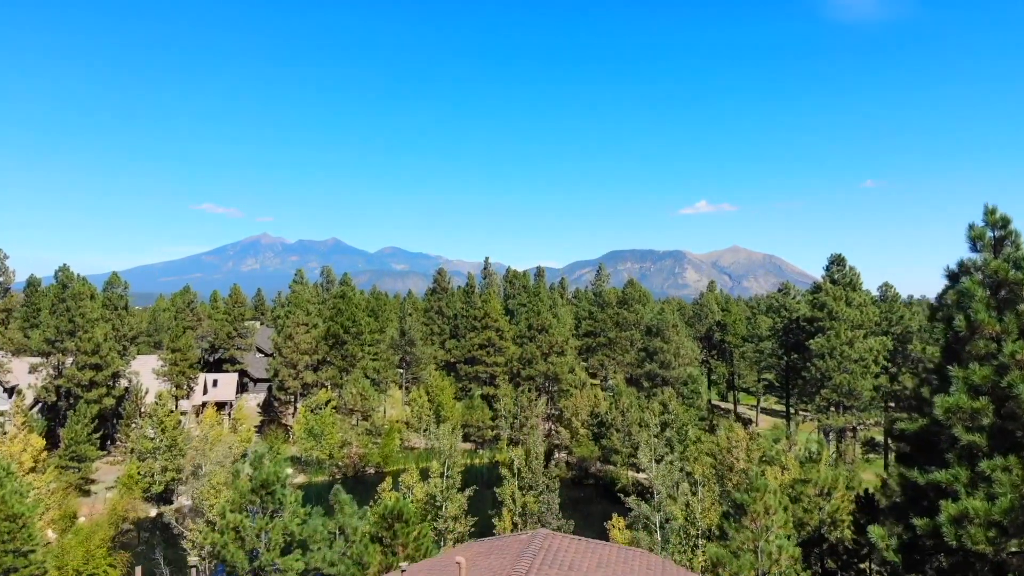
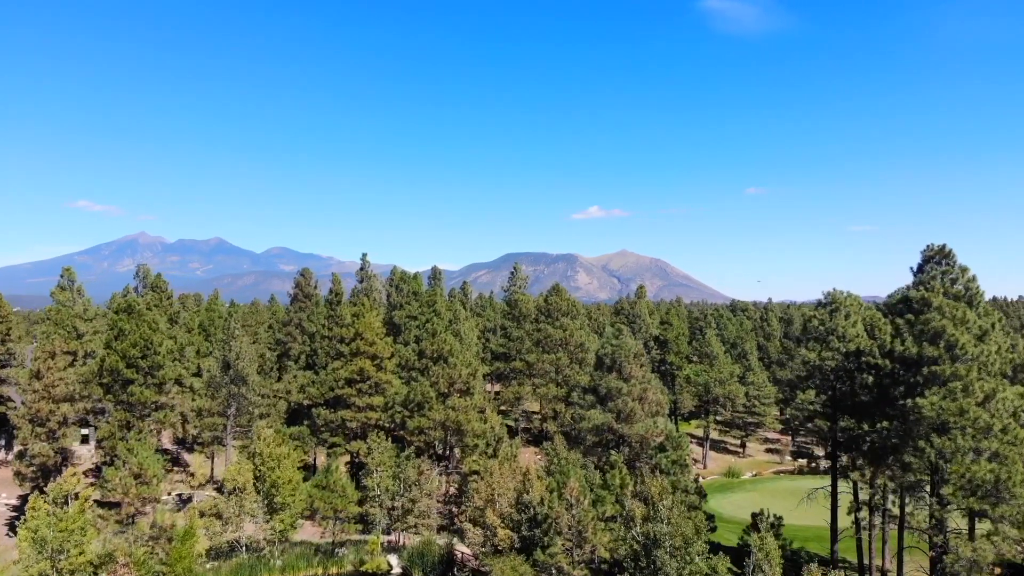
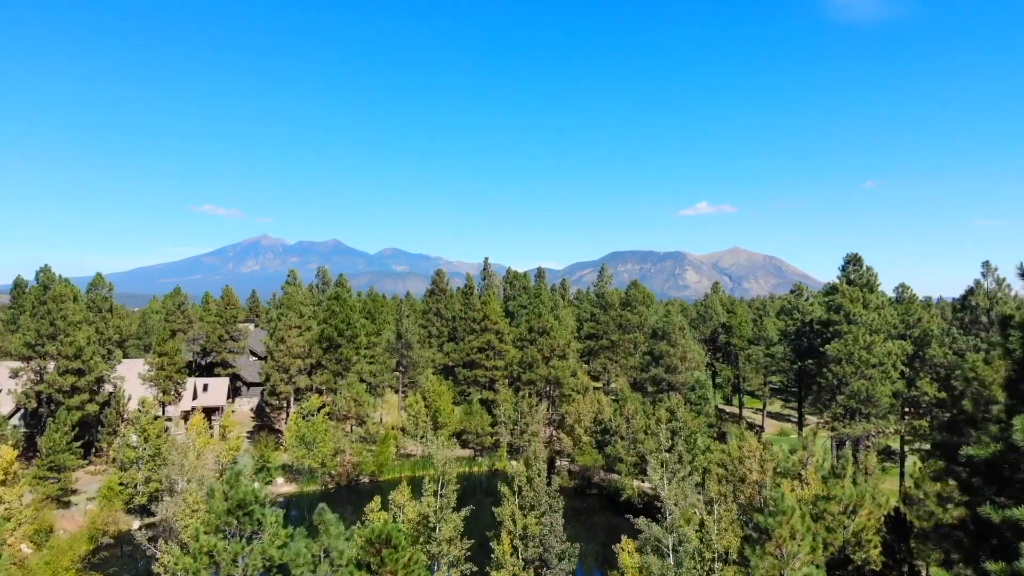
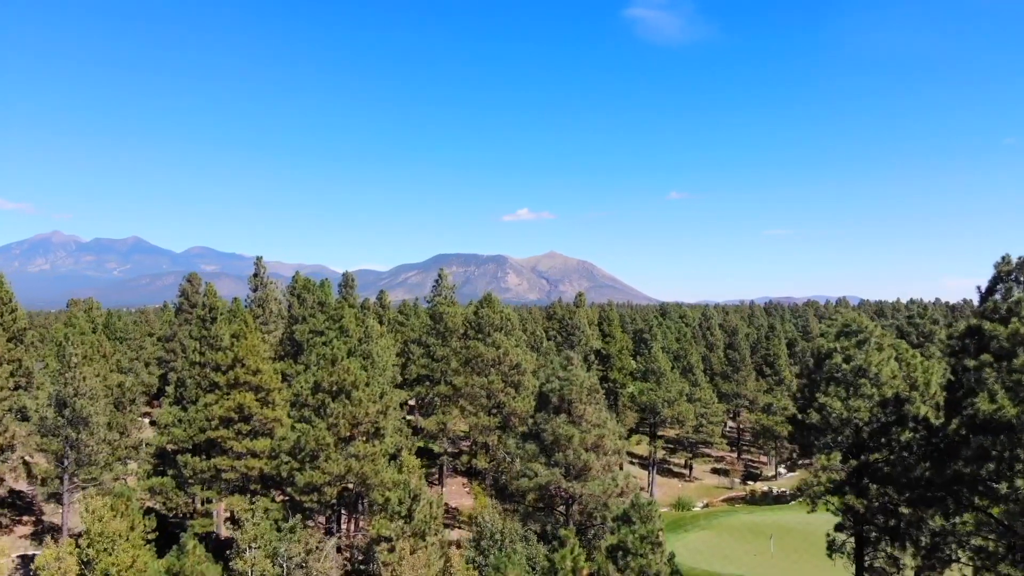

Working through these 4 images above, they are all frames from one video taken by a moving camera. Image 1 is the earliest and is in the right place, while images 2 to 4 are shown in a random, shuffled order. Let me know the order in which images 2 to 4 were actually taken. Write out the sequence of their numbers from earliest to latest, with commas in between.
3, 2, 4
